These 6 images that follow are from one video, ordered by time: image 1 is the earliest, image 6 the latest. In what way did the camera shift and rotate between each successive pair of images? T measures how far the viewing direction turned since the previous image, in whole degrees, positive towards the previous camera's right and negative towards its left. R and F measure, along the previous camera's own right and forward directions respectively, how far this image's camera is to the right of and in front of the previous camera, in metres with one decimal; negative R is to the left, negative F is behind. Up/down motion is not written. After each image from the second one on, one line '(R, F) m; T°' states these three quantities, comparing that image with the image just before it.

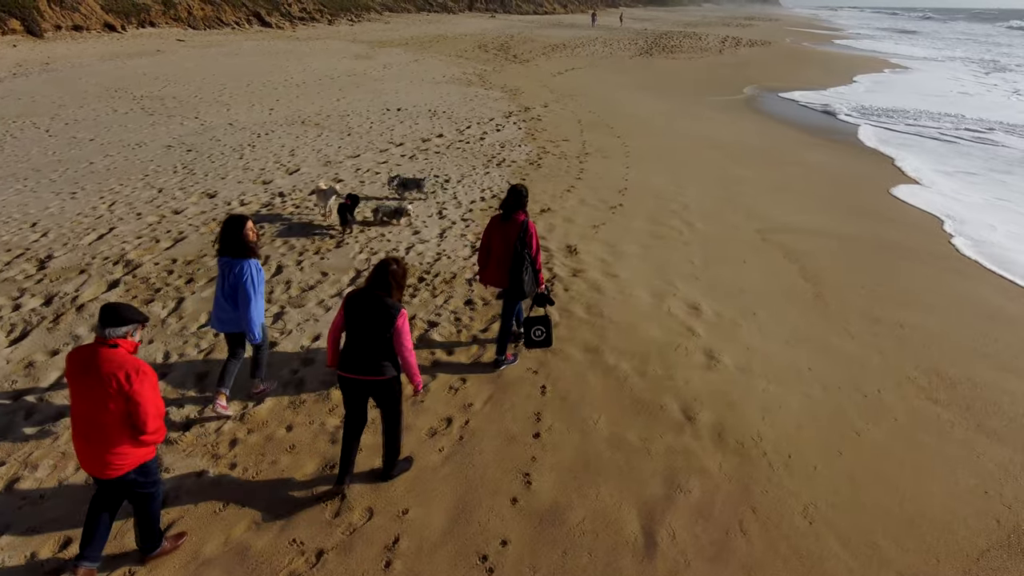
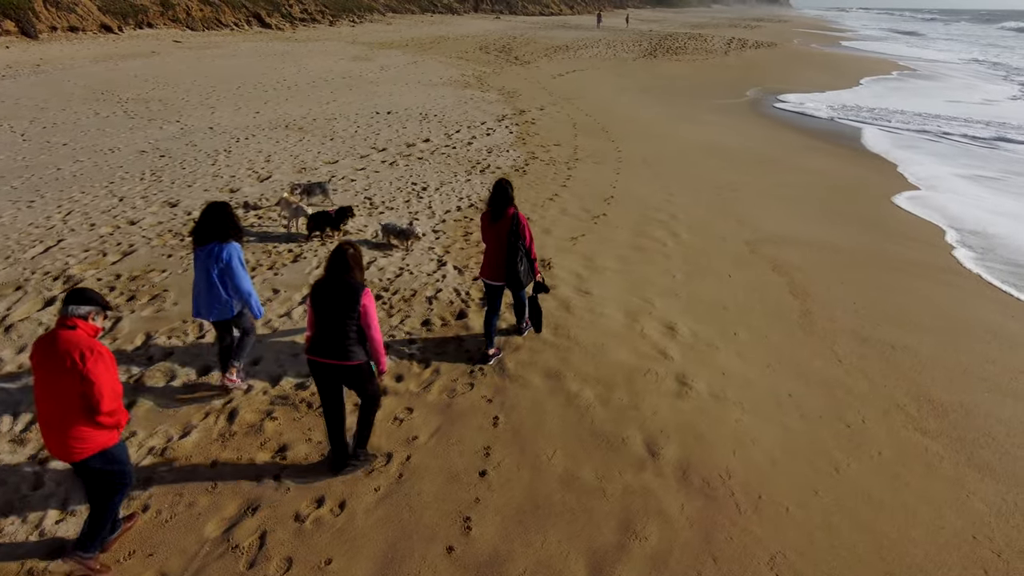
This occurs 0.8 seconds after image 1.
(+0.3, +0.3) m; -1°
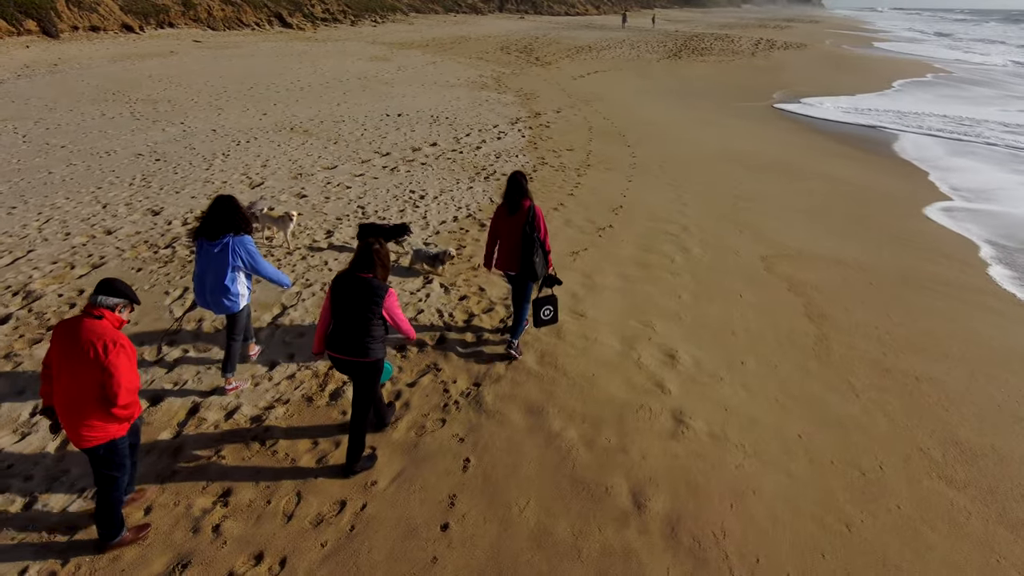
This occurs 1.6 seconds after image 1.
(+0.3, +0.4) m; -2°
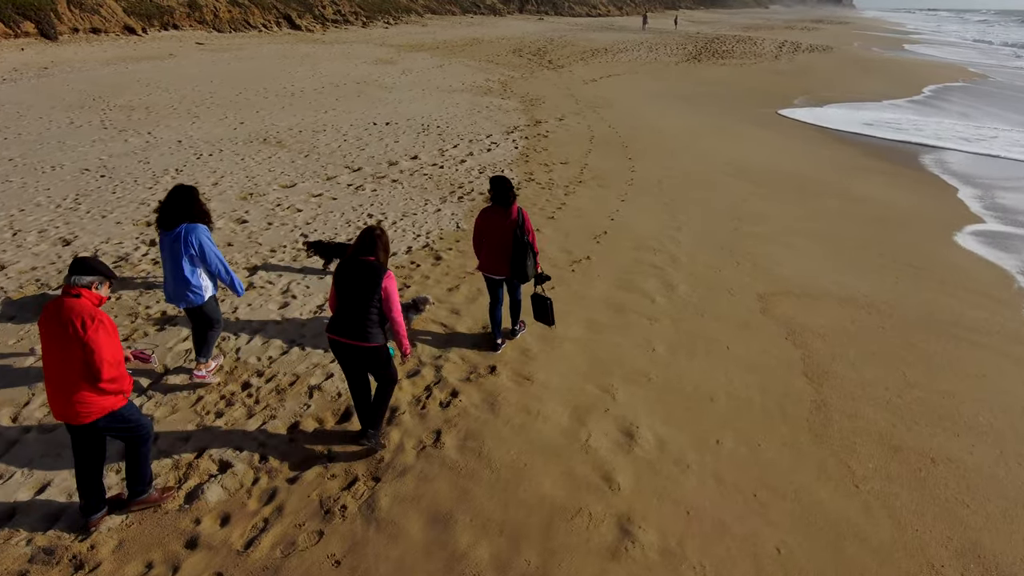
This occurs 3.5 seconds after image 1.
(+0.6, +0.8) m; -2°
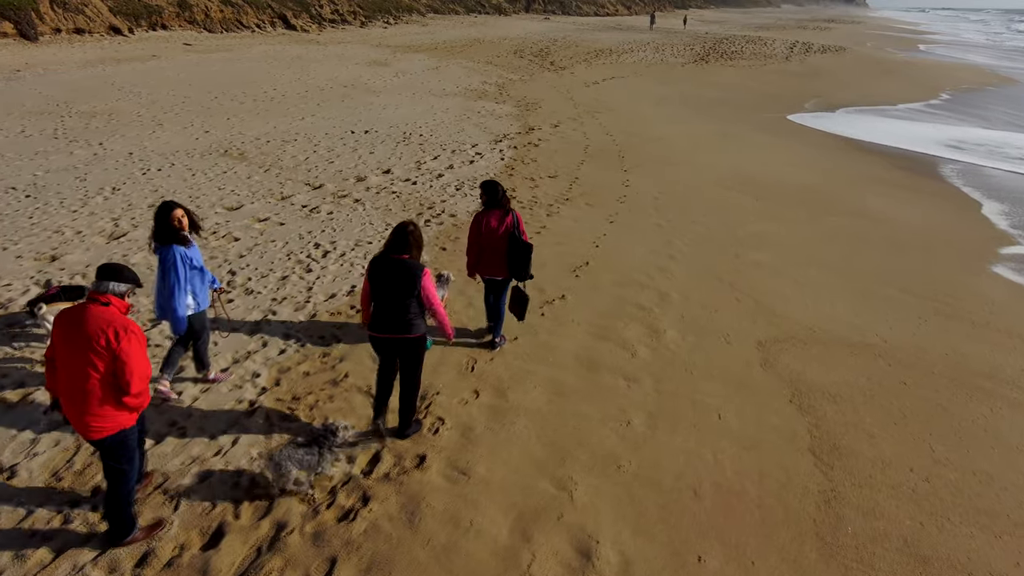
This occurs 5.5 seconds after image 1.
(+0.4, +0.9) m; -1°
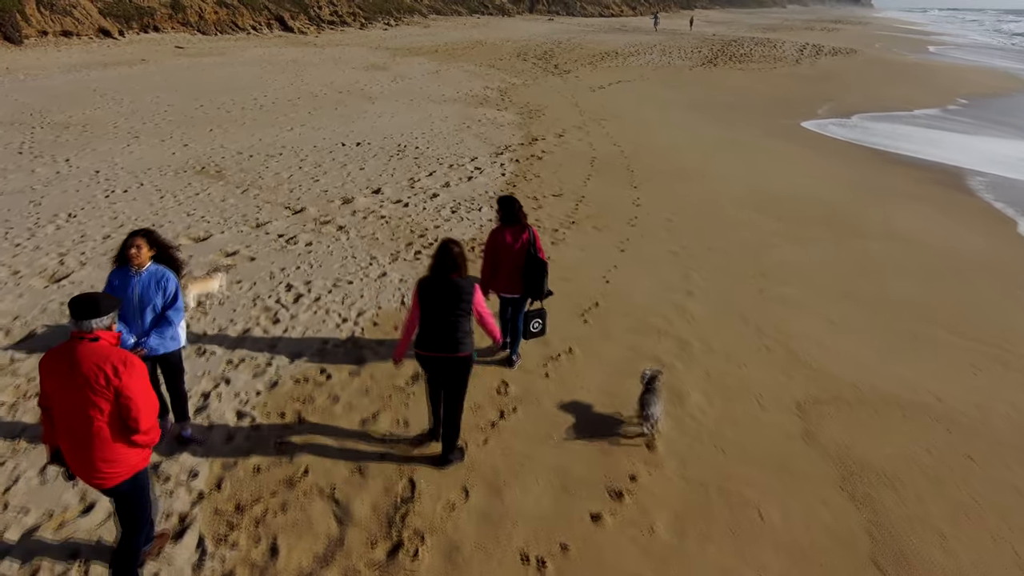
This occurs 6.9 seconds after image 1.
(0.0, +0.8) m; 0°
